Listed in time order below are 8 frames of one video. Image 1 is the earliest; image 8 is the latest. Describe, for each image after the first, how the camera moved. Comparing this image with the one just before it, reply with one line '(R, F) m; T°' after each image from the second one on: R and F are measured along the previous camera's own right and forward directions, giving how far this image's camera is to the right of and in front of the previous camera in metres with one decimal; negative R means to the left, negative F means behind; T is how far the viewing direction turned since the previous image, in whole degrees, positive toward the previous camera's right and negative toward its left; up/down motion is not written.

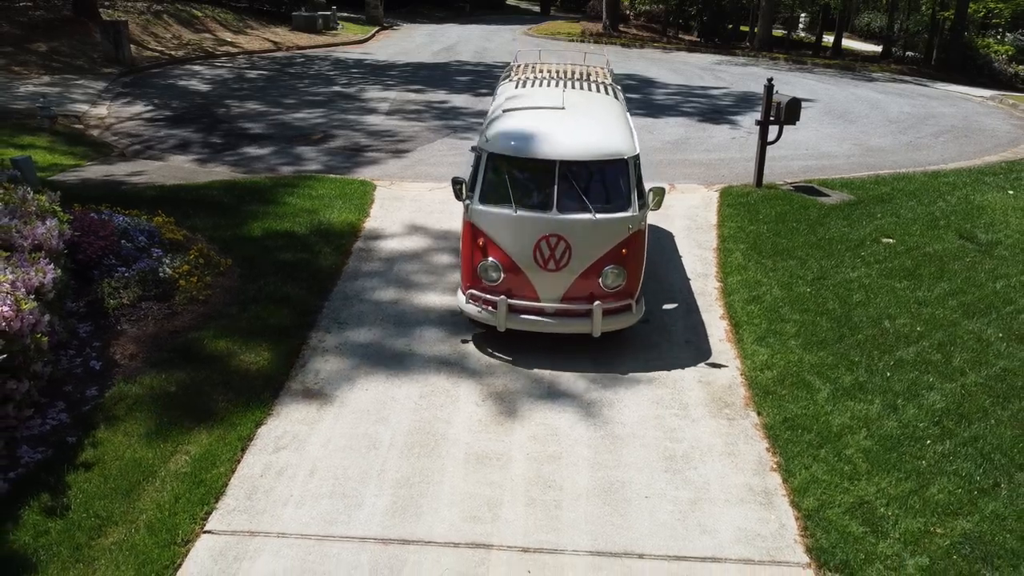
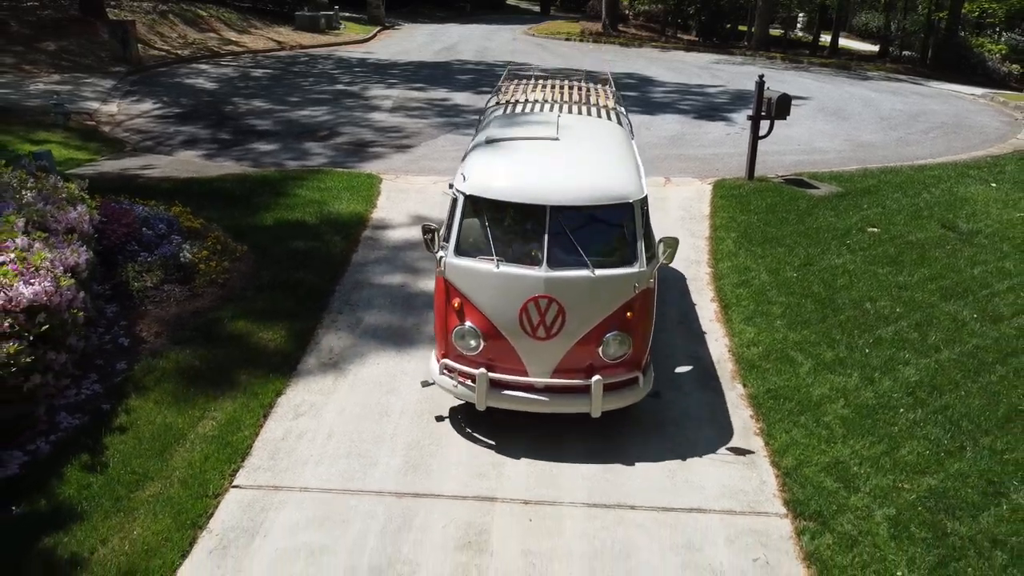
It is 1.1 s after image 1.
(0.0, -0.4) m; 0°
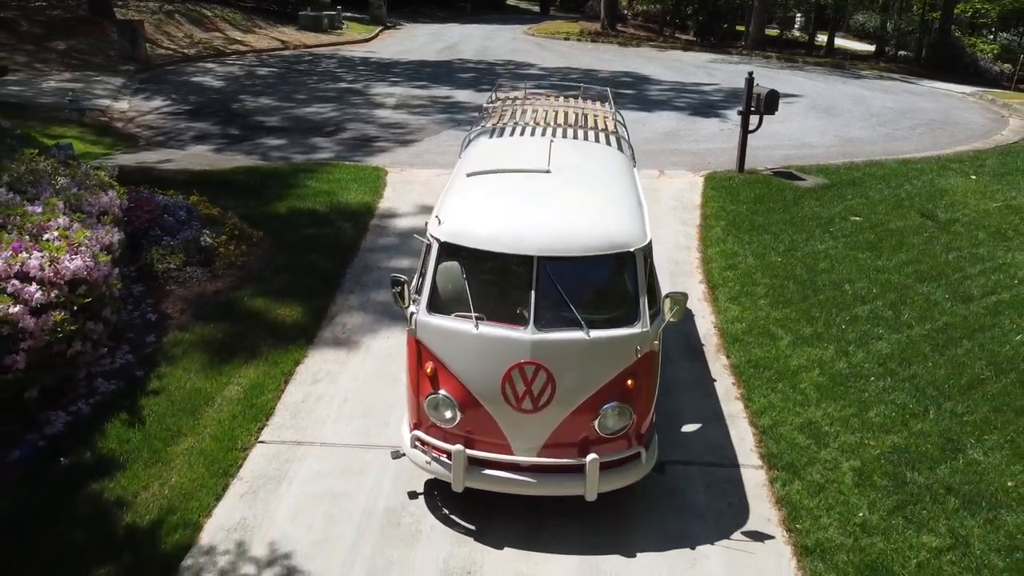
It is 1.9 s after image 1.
(0.0, -0.5) m; 0°
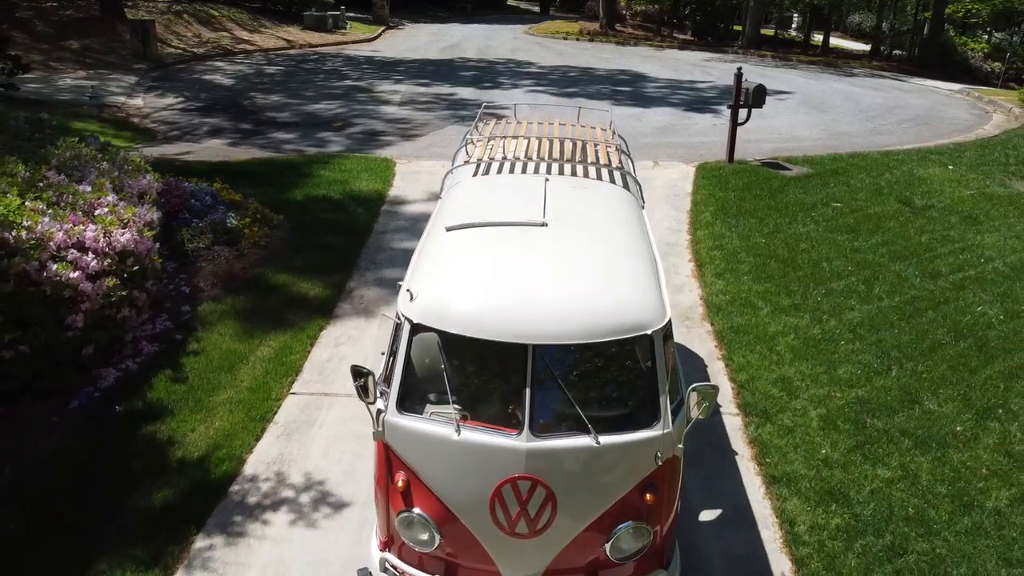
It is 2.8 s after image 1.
(0.0, -0.7) m; 0°
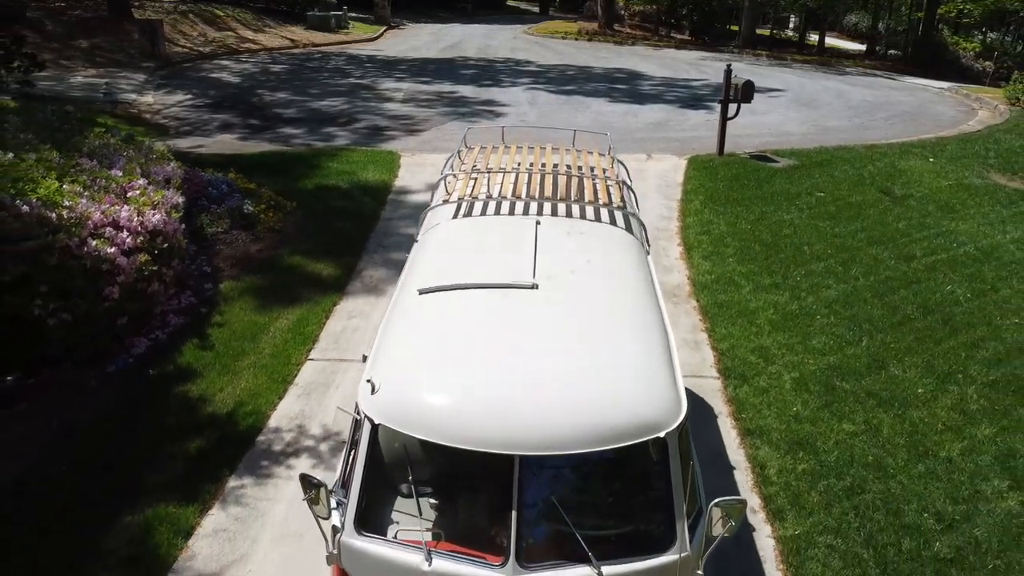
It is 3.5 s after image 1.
(0.0, -0.6) m; 0°
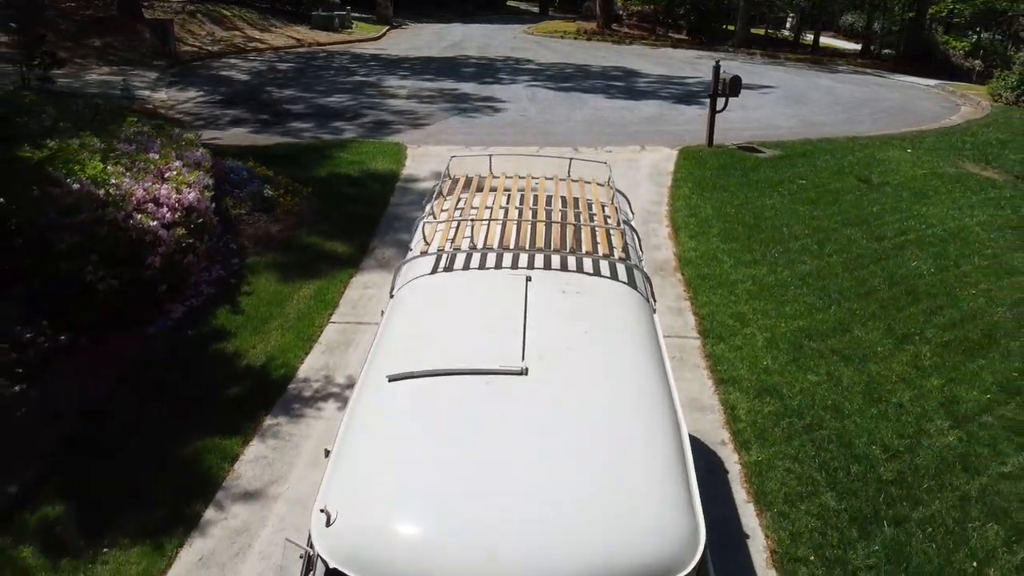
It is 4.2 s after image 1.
(0.0, -0.8) m; 0°
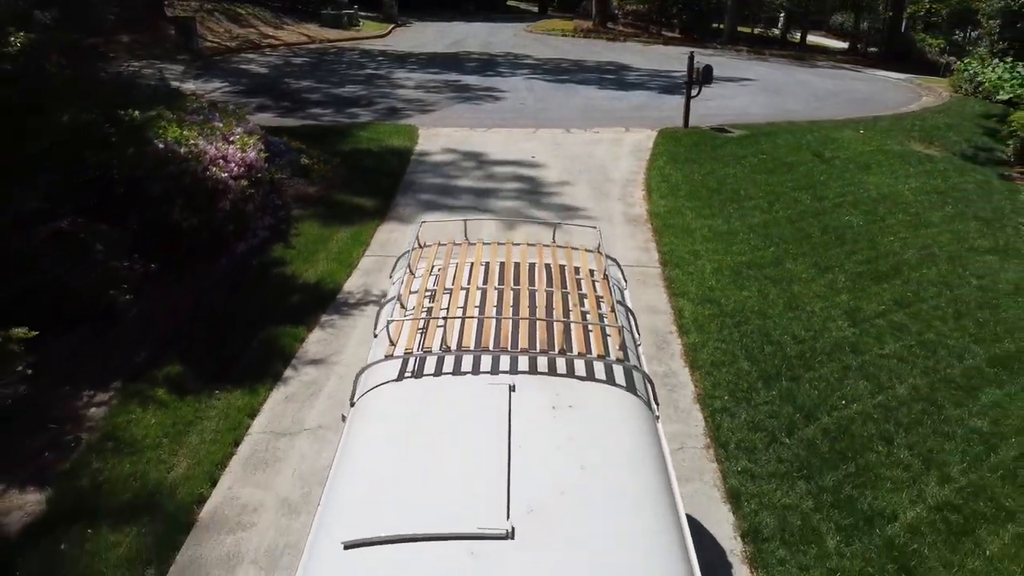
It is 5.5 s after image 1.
(0.0, -1.9) m; 0°
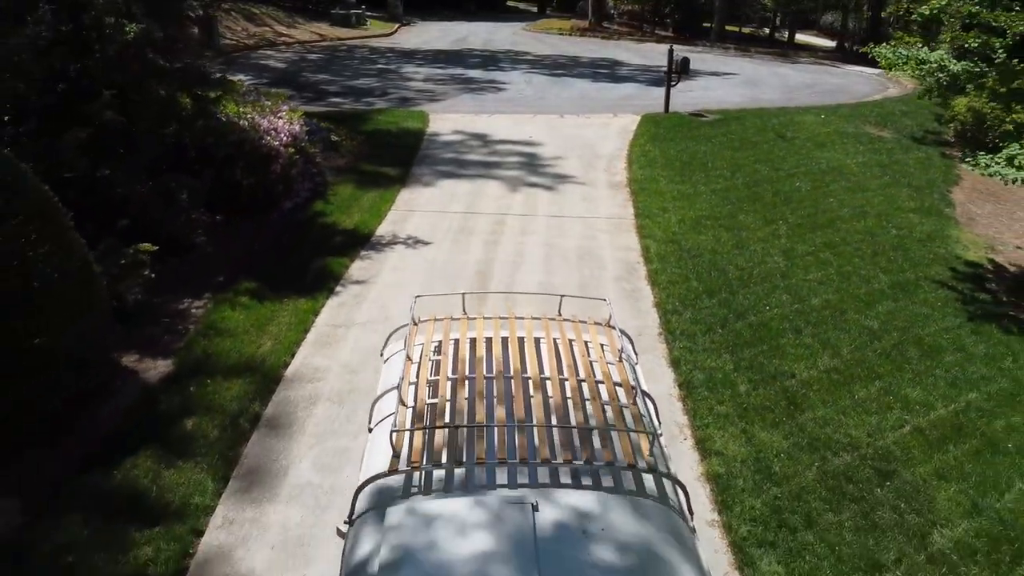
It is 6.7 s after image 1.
(0.0, -2.1) m; 0°
